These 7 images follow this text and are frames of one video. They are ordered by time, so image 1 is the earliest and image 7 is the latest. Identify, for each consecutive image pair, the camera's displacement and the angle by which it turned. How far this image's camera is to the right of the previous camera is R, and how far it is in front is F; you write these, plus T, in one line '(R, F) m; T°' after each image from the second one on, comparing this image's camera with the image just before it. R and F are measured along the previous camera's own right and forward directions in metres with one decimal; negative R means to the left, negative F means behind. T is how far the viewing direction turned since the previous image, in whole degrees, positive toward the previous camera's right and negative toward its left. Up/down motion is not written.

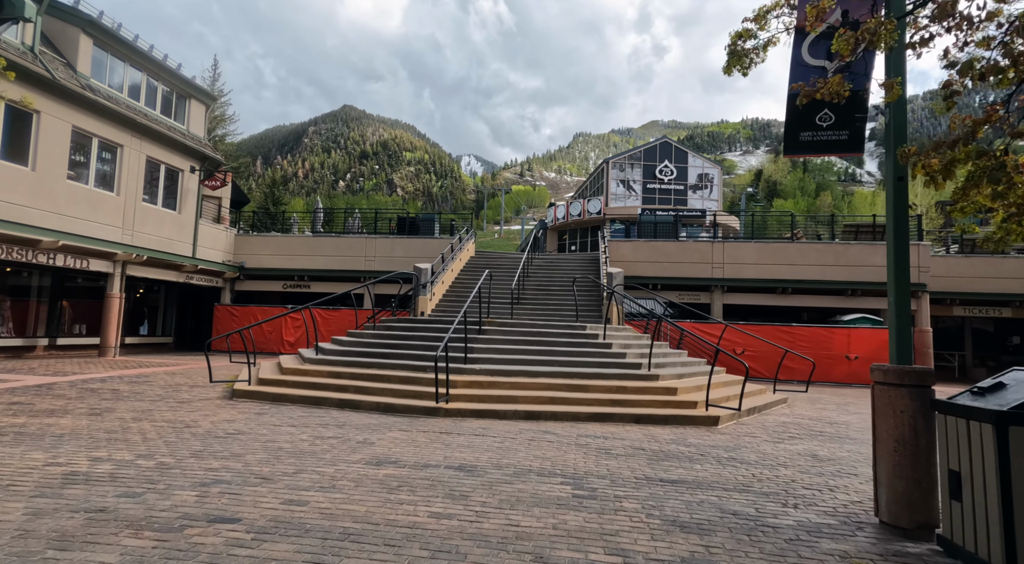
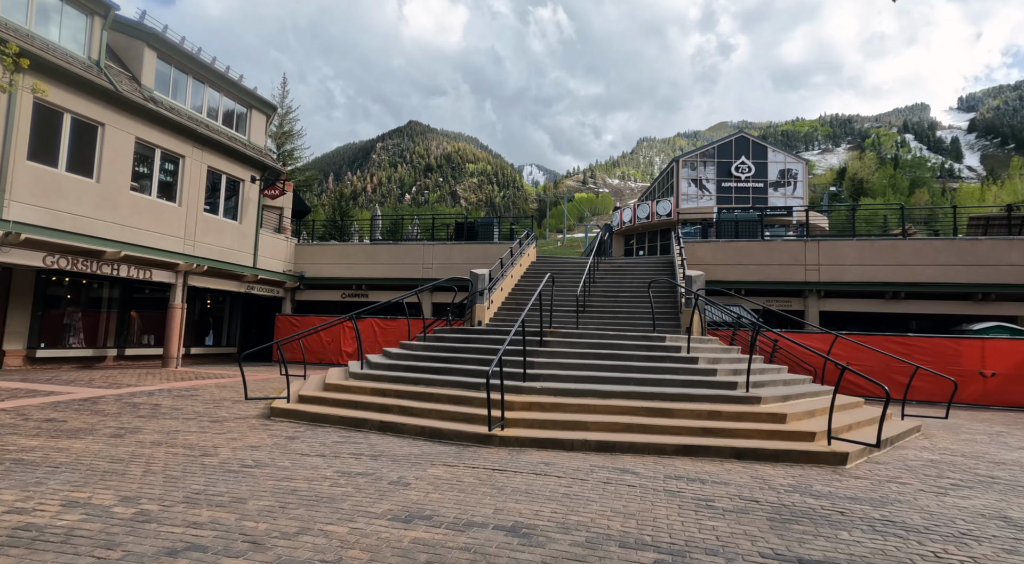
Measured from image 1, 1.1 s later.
(0.0, +1.2) m; -6°
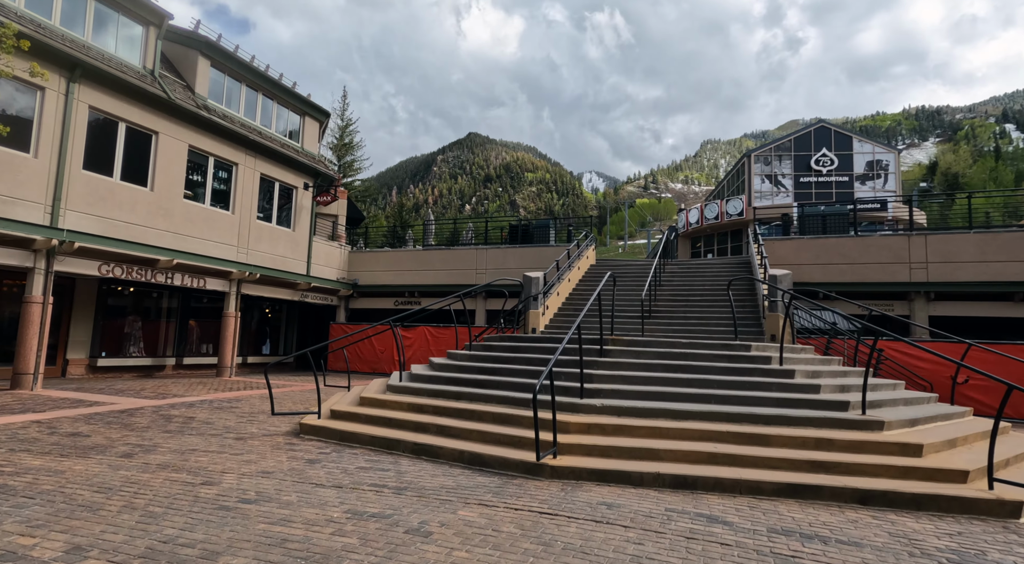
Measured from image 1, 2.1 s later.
(+0.1, +1.1) m; -6°
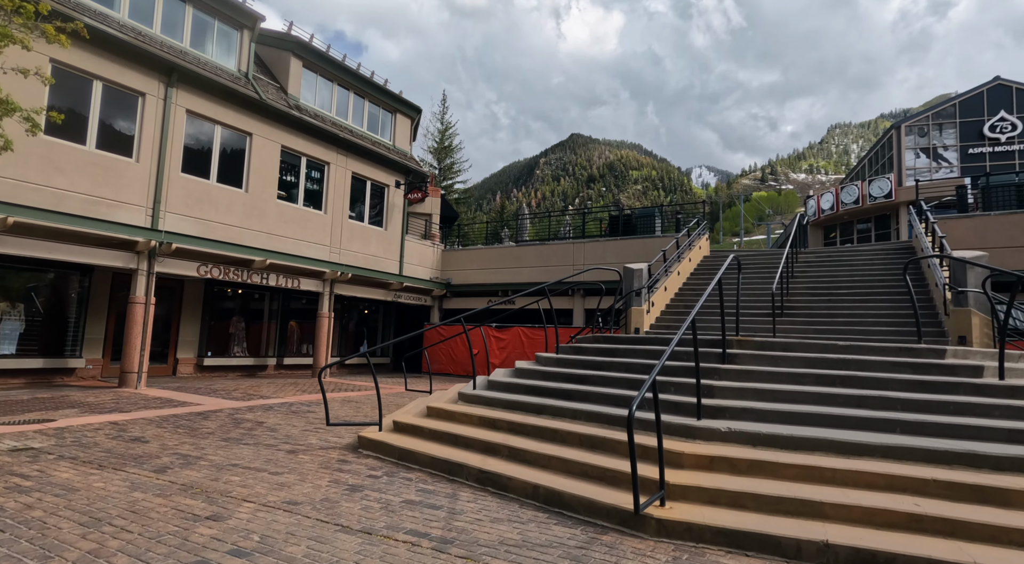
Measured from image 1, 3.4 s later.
(+0.1, +1.4) m; -10°
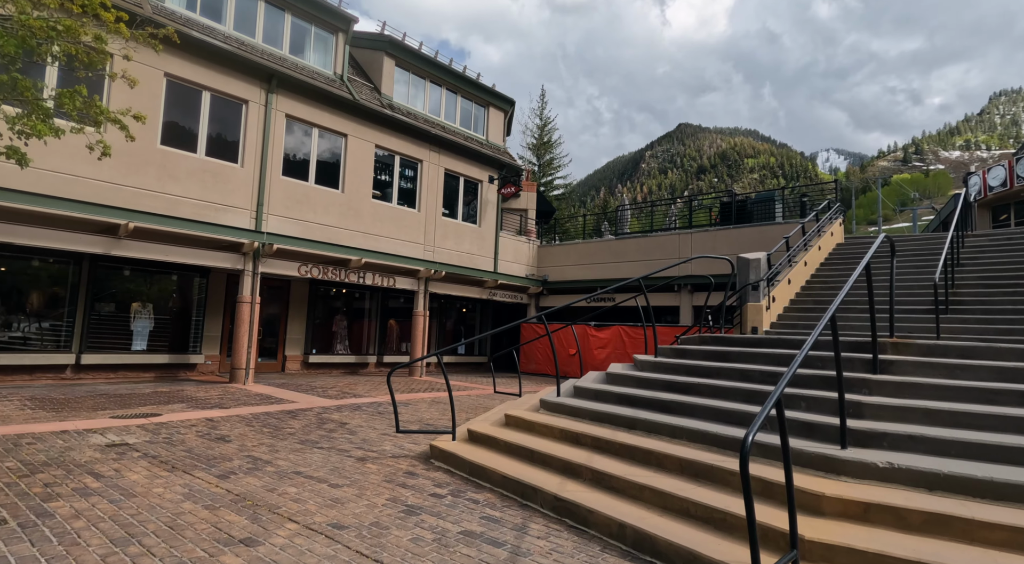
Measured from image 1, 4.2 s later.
(+0.2, +0.8) m; -10°
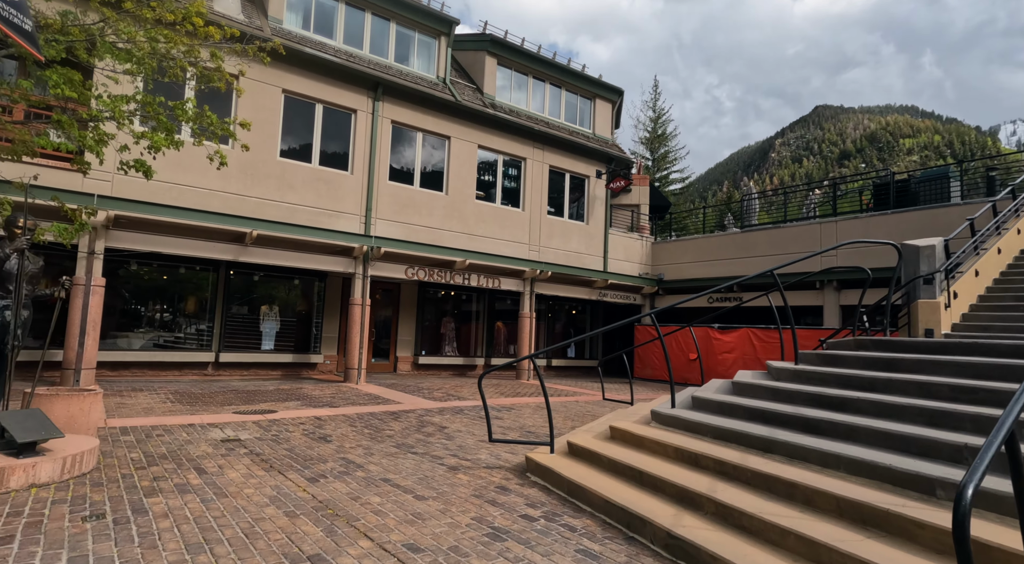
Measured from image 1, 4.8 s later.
(+0.1, +0.6) m; -11°
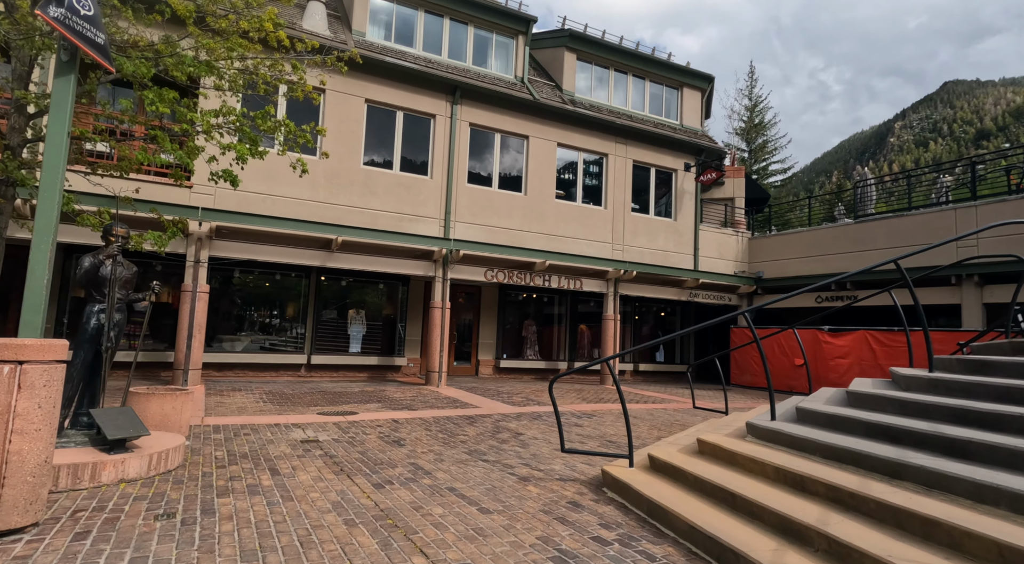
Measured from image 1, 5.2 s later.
(+0.1, +0.4) m; -9°
